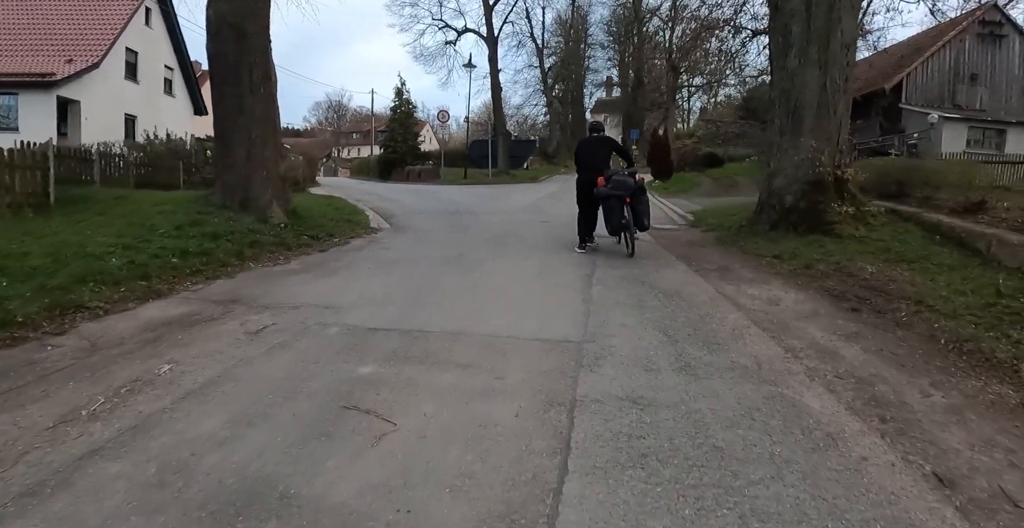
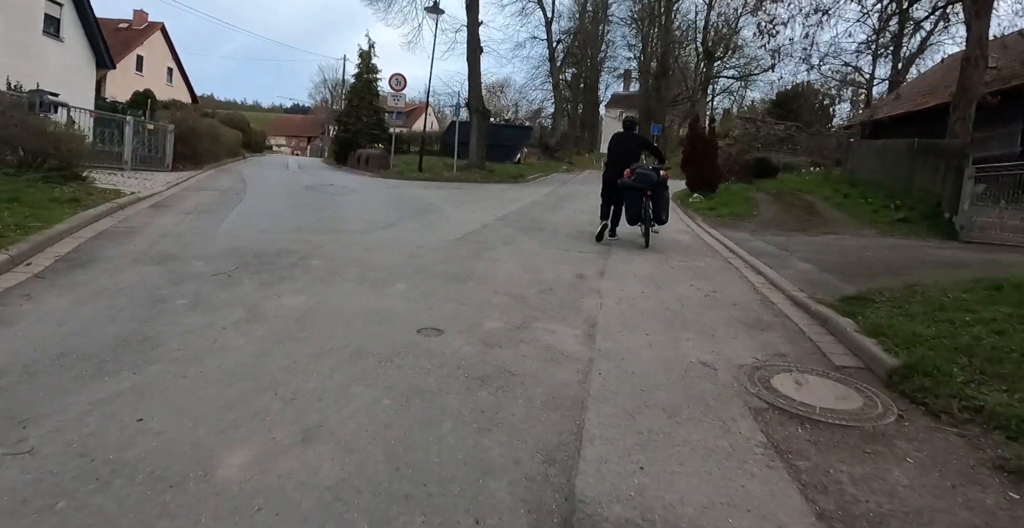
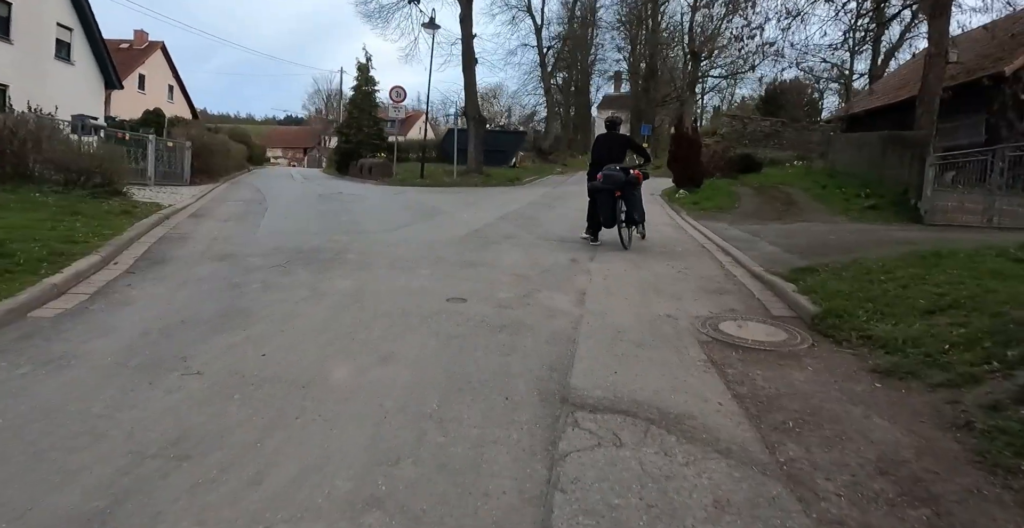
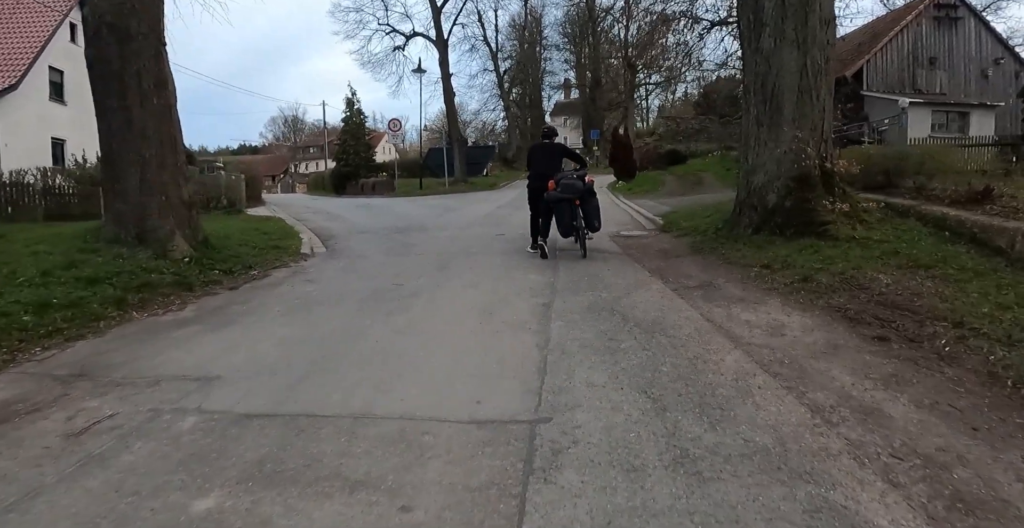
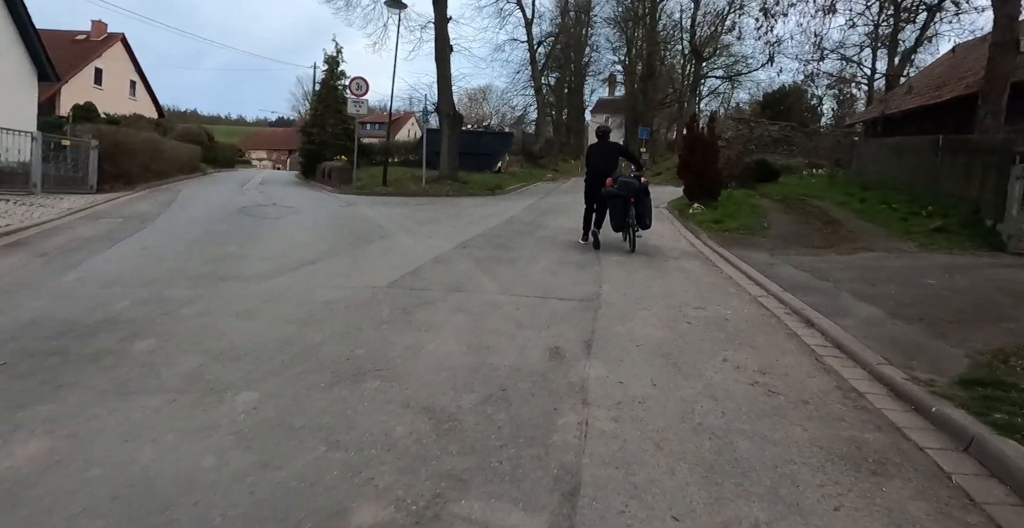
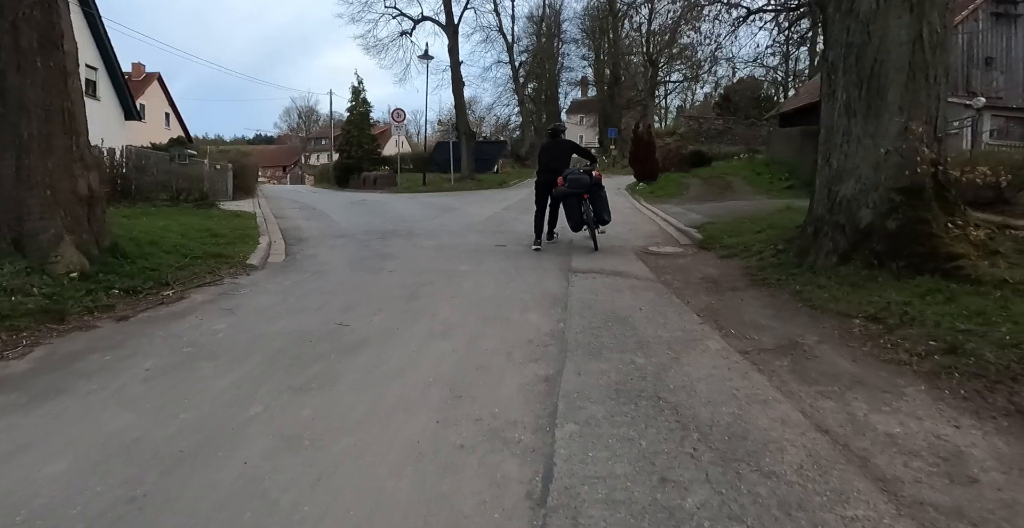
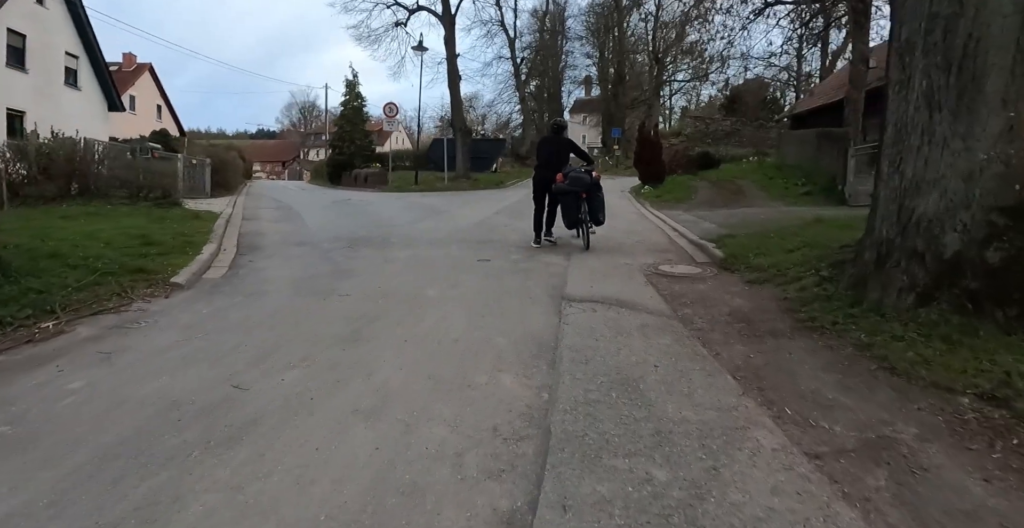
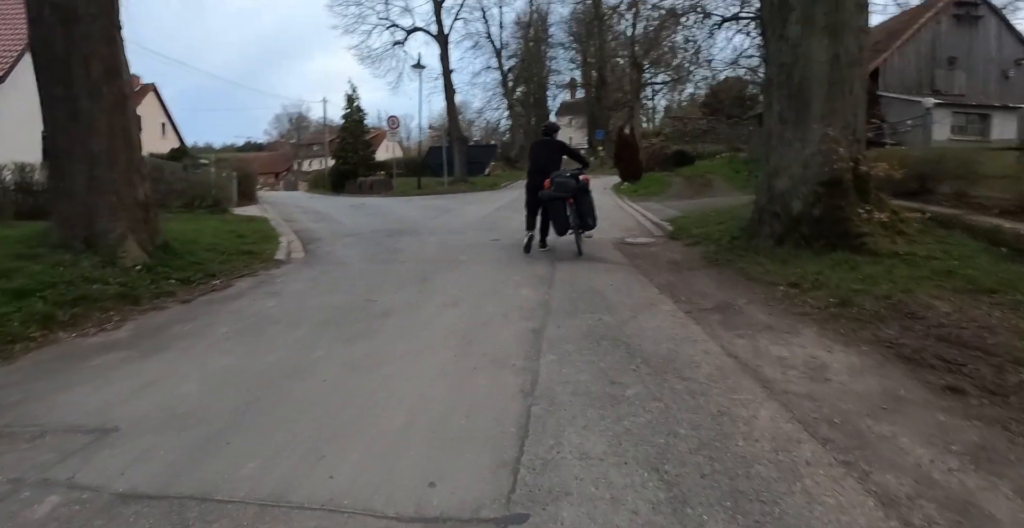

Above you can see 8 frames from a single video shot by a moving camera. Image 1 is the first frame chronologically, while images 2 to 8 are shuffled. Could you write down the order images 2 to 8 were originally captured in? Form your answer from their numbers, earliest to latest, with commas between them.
4, 8, 6, 7, 3, 2, 5
